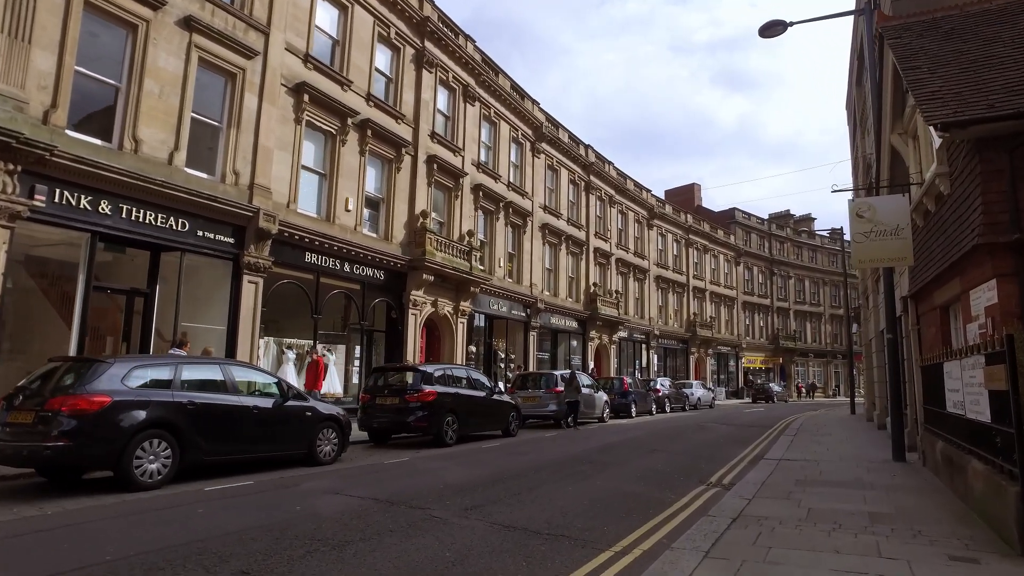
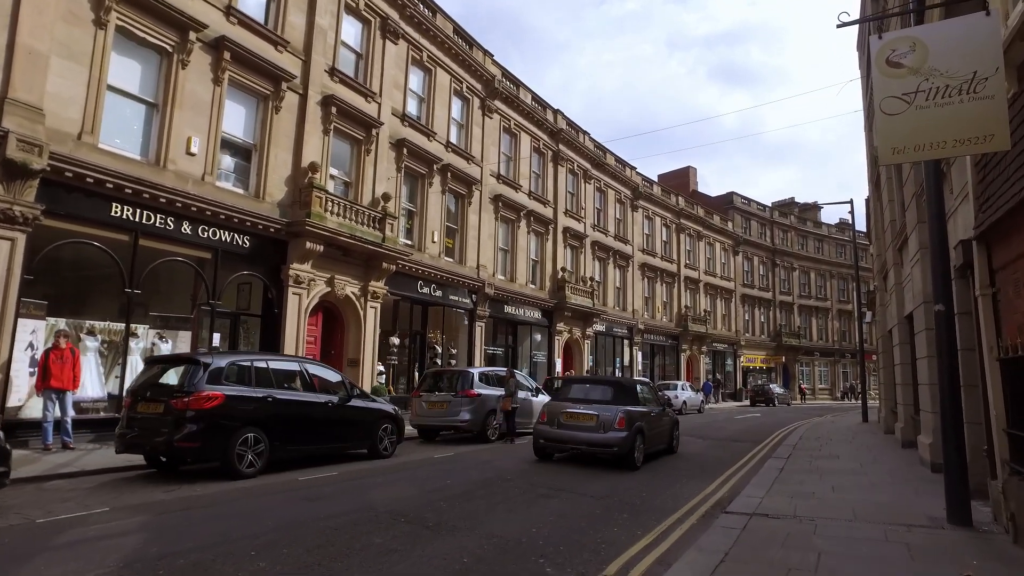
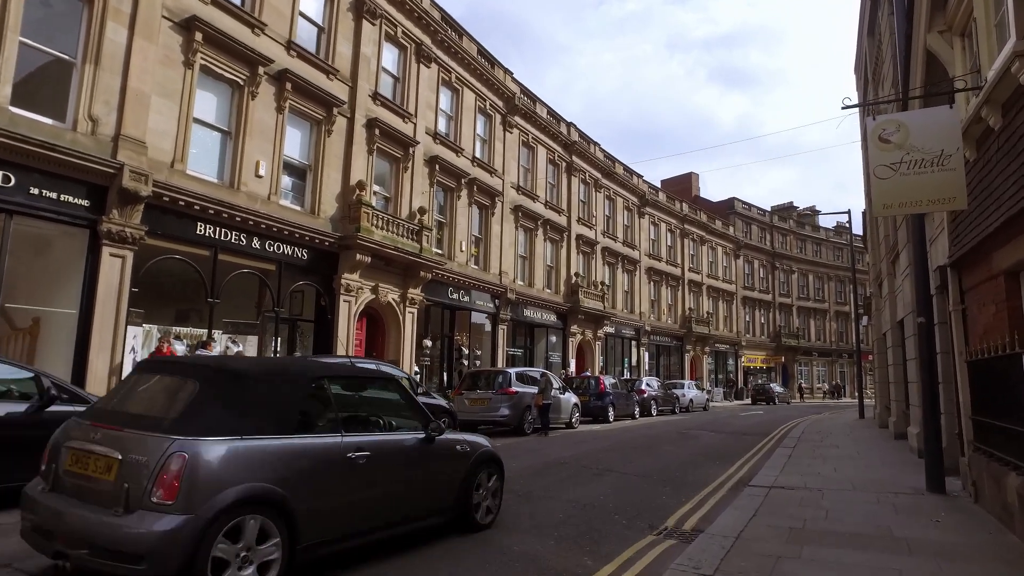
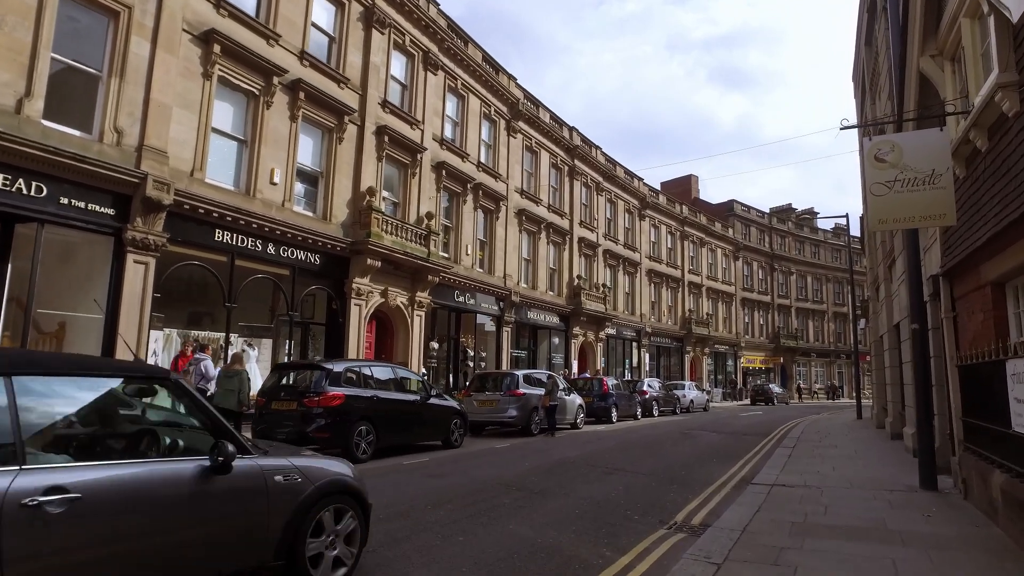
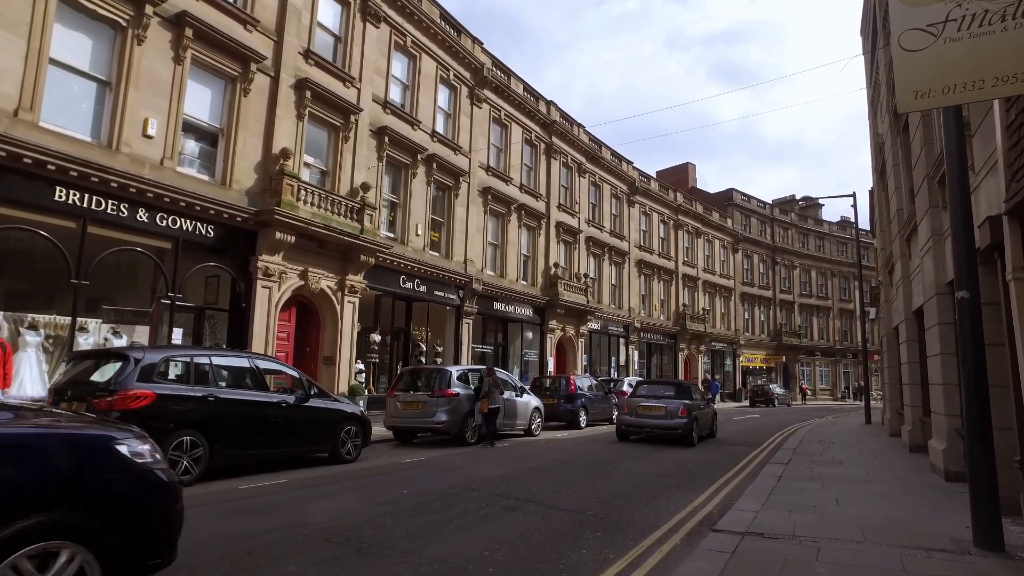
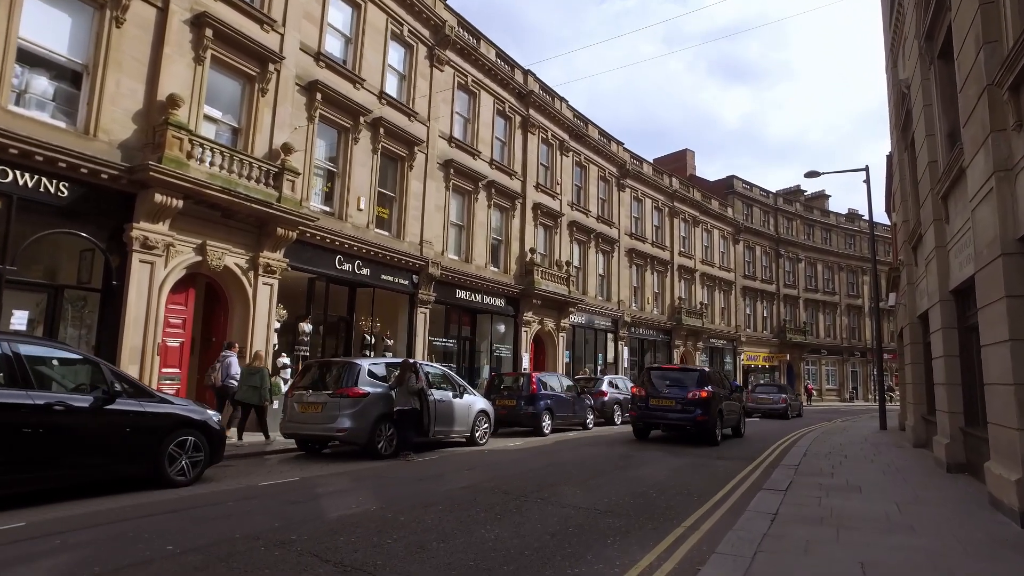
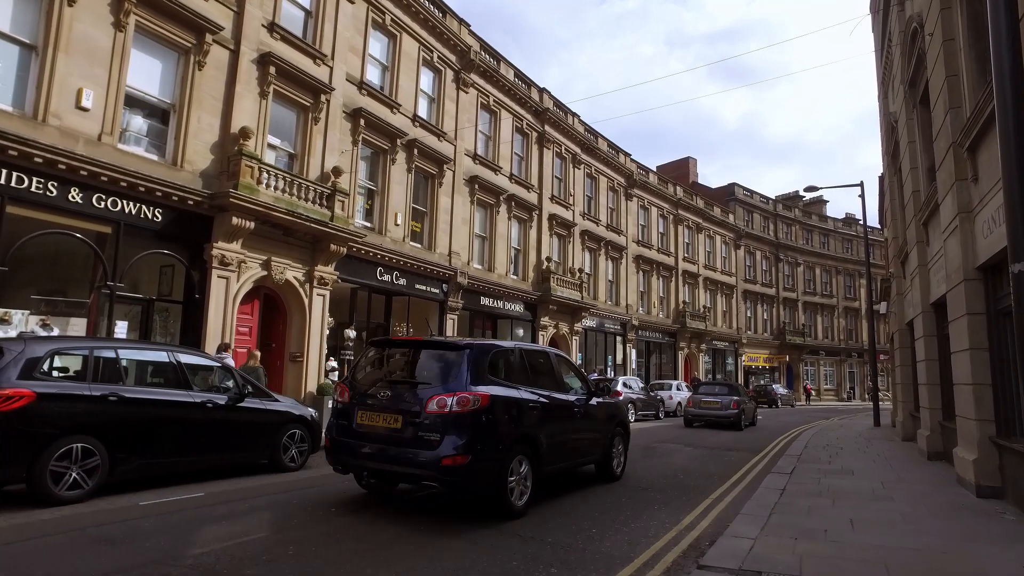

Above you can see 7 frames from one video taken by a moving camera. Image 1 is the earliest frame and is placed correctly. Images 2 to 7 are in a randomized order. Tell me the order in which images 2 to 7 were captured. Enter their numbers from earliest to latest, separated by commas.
4, 3, 2, 5, 7, 6
